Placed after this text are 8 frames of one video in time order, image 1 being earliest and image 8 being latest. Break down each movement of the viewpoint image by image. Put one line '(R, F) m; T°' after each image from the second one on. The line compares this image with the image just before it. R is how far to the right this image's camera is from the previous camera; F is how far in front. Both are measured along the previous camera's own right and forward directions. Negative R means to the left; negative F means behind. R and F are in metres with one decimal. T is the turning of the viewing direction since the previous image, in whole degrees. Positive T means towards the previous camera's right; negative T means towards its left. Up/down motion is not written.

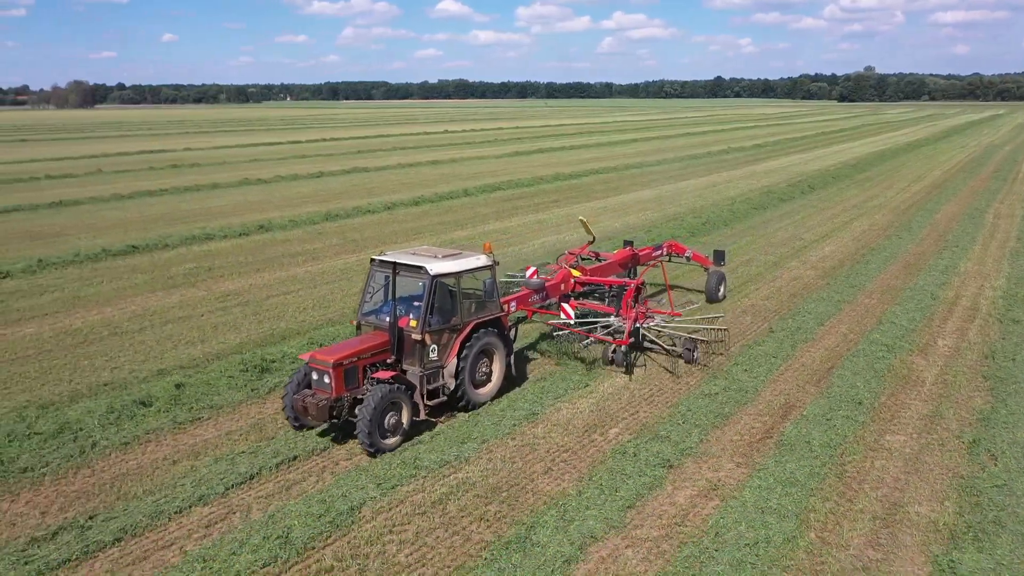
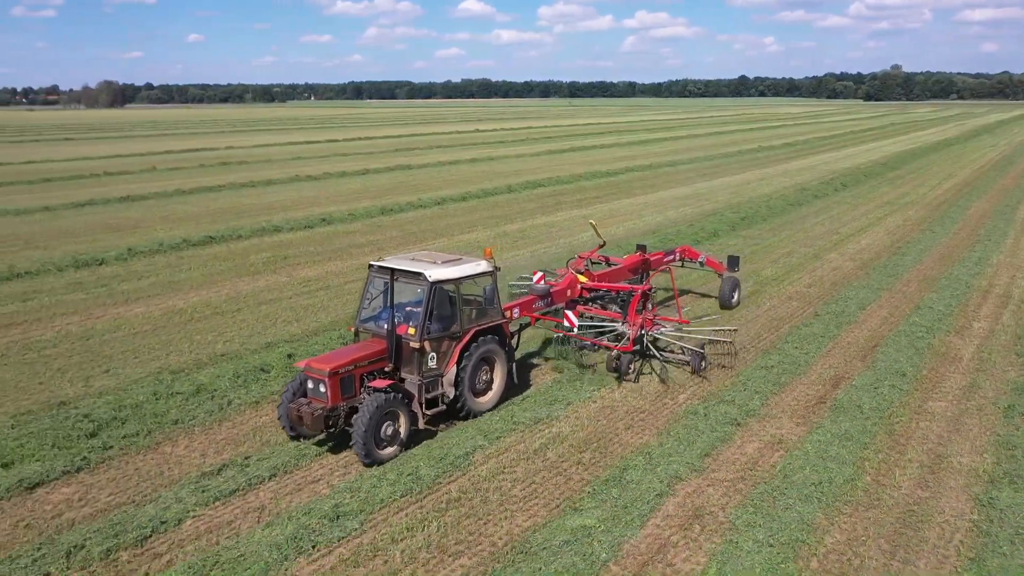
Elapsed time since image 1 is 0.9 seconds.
(-0.7, -1.1) m; -1°
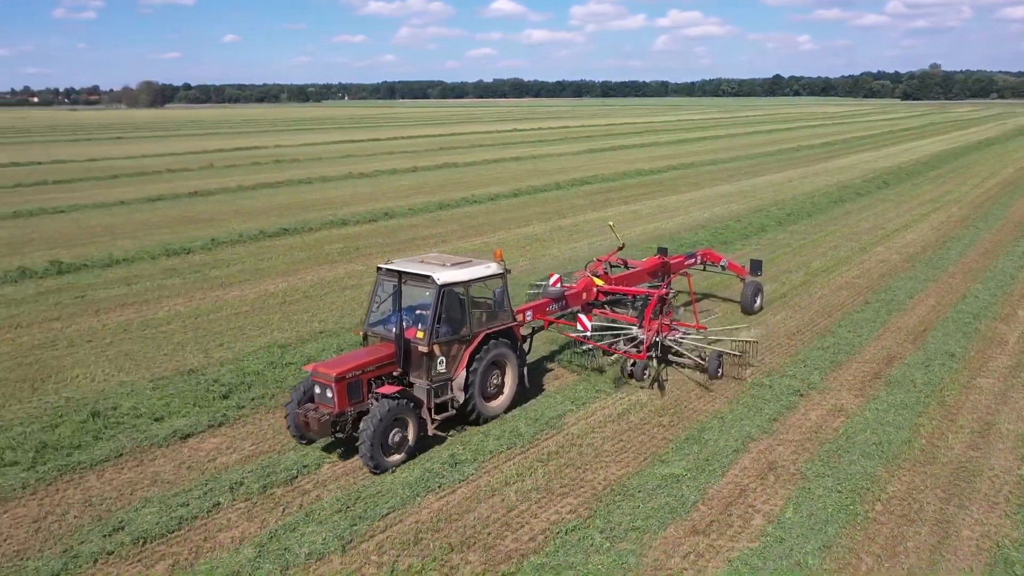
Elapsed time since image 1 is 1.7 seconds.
(-0.7, -1.0) m; -2°
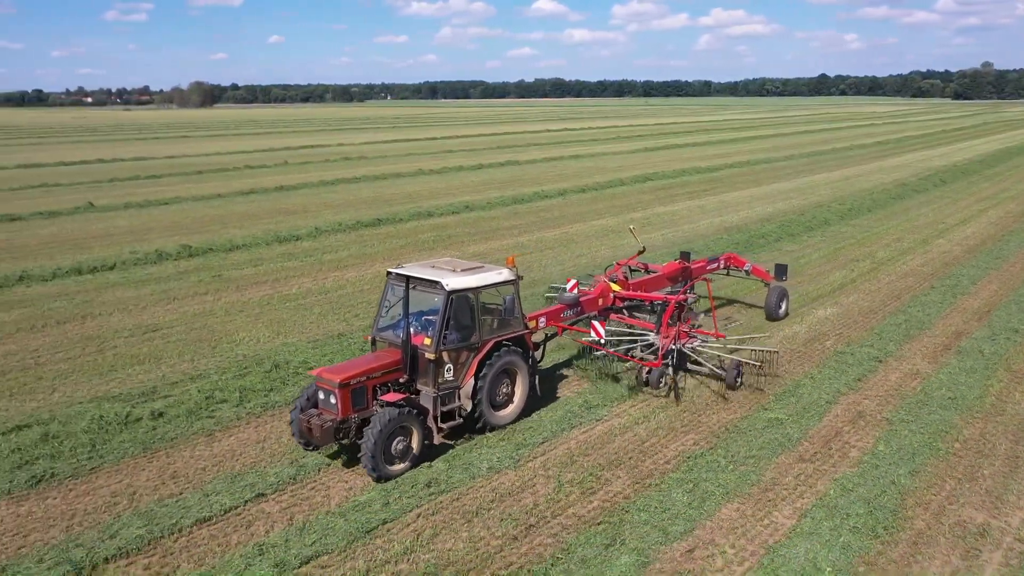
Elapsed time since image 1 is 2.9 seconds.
(-1.0, -1.5) m; -3°
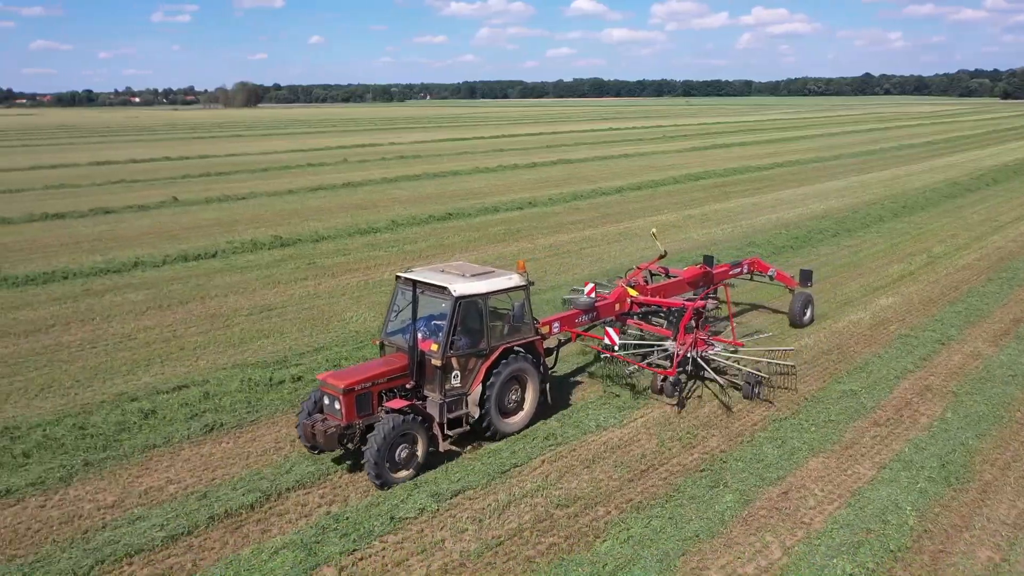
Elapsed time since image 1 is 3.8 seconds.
(-0.8, -1.1) m; -2°
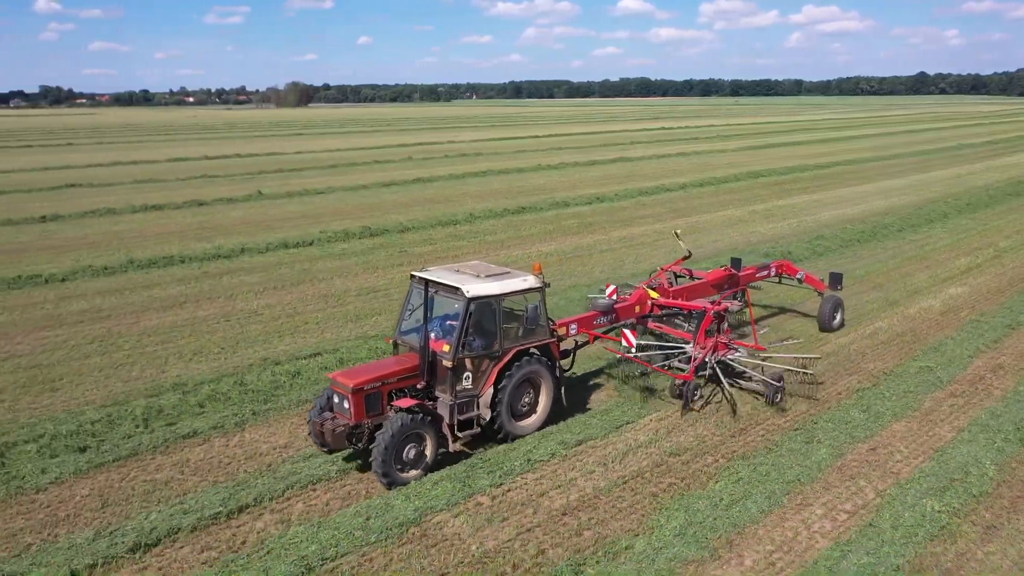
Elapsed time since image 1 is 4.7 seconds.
(-0.8, -1.1) m; -3°
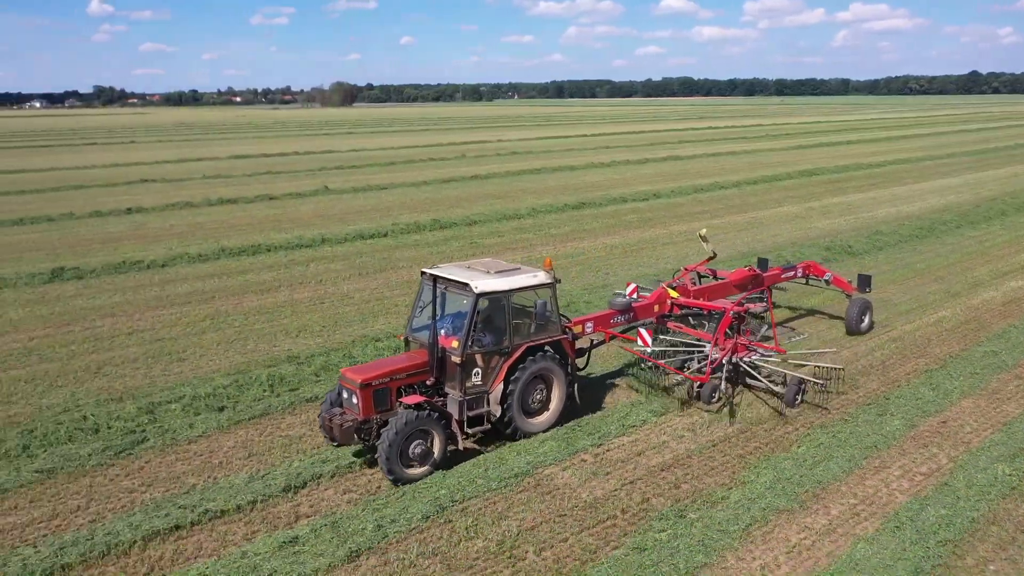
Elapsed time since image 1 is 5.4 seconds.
(-0.7, -0.8) m; -3°
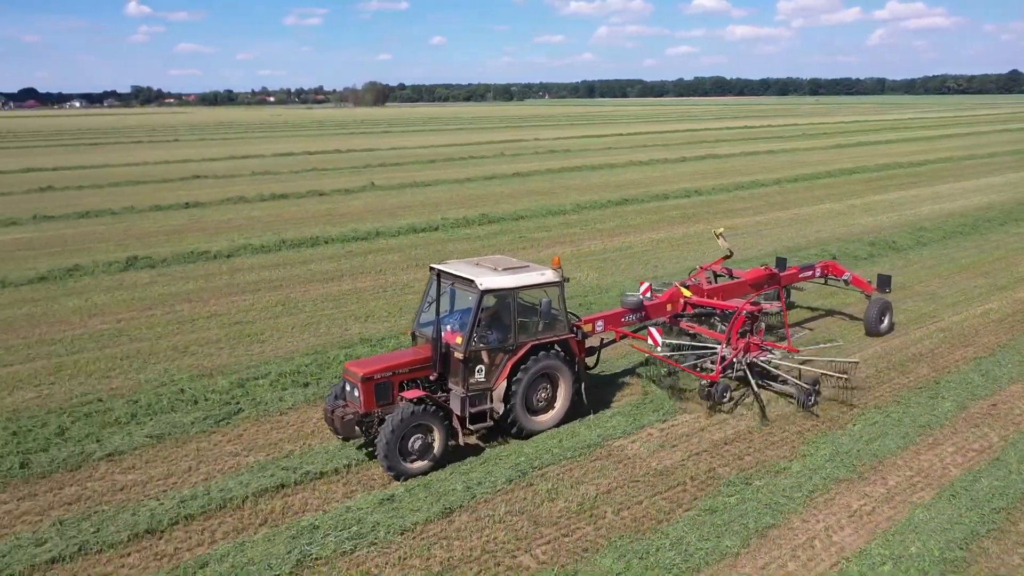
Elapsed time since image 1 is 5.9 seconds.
(-0.5, -0.6) m; -2°
